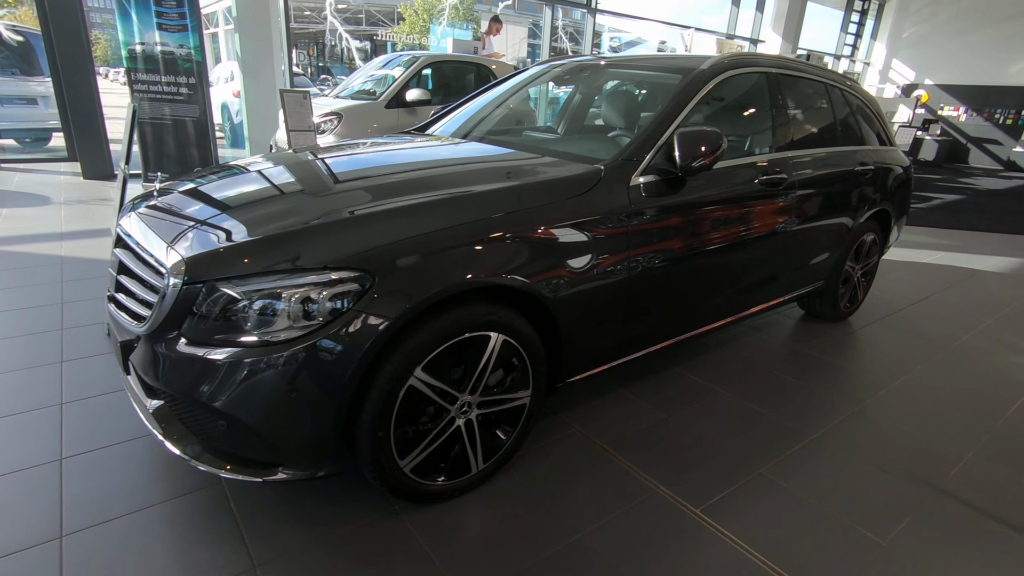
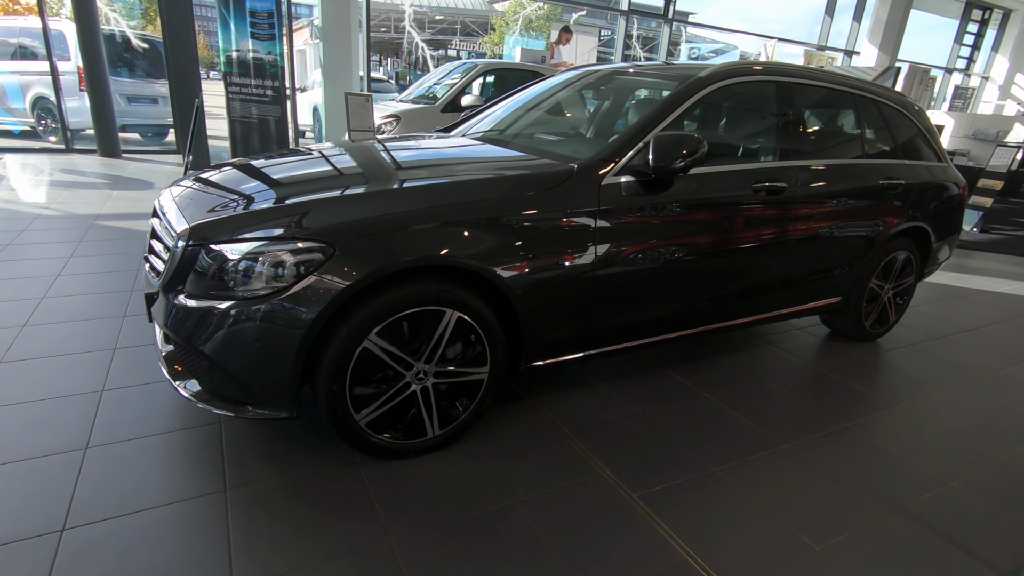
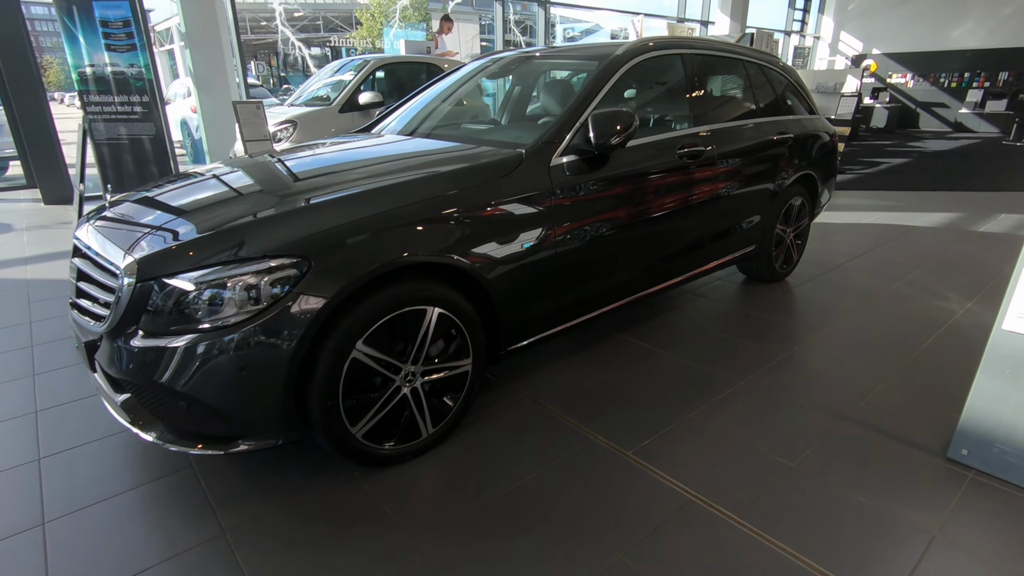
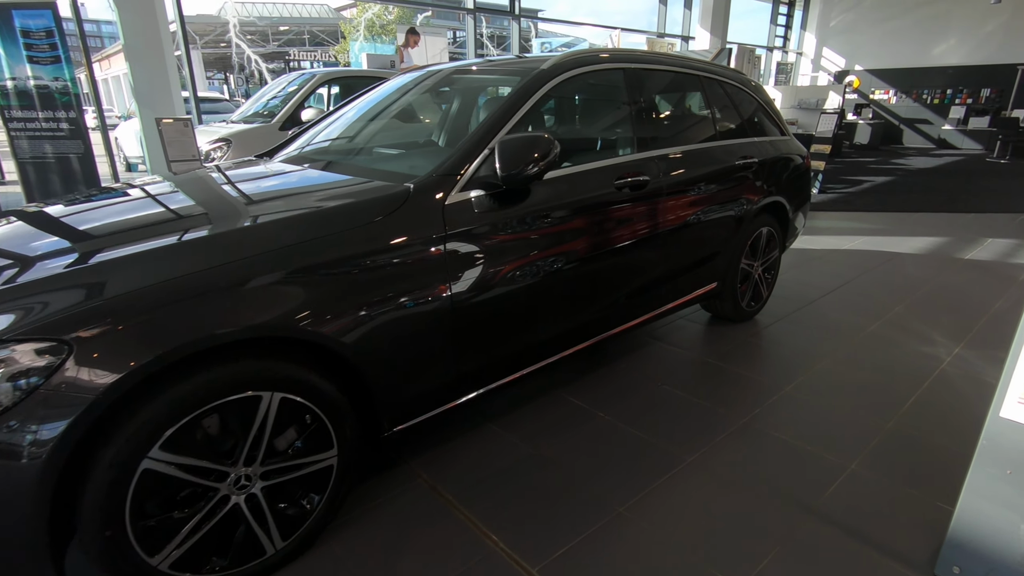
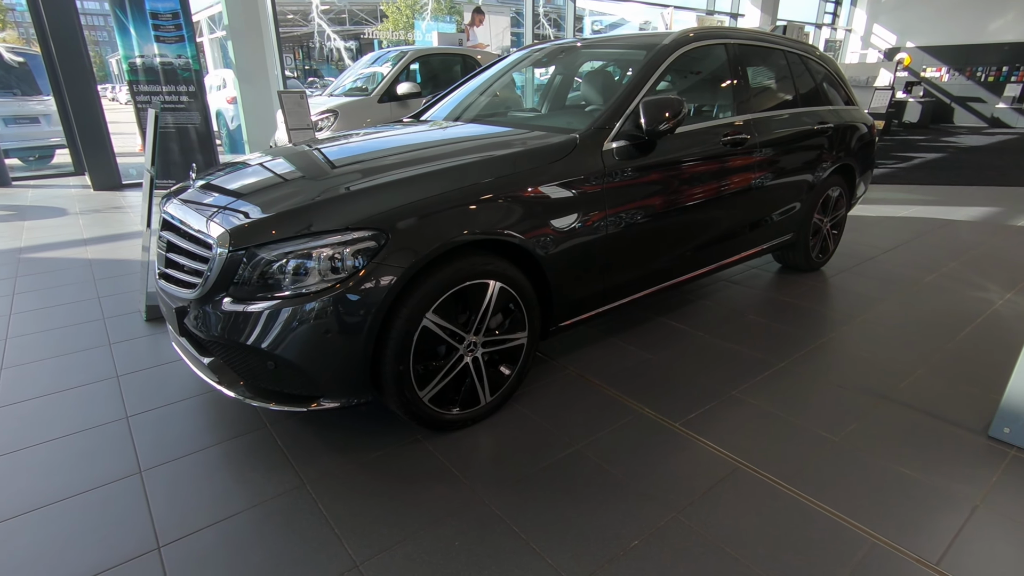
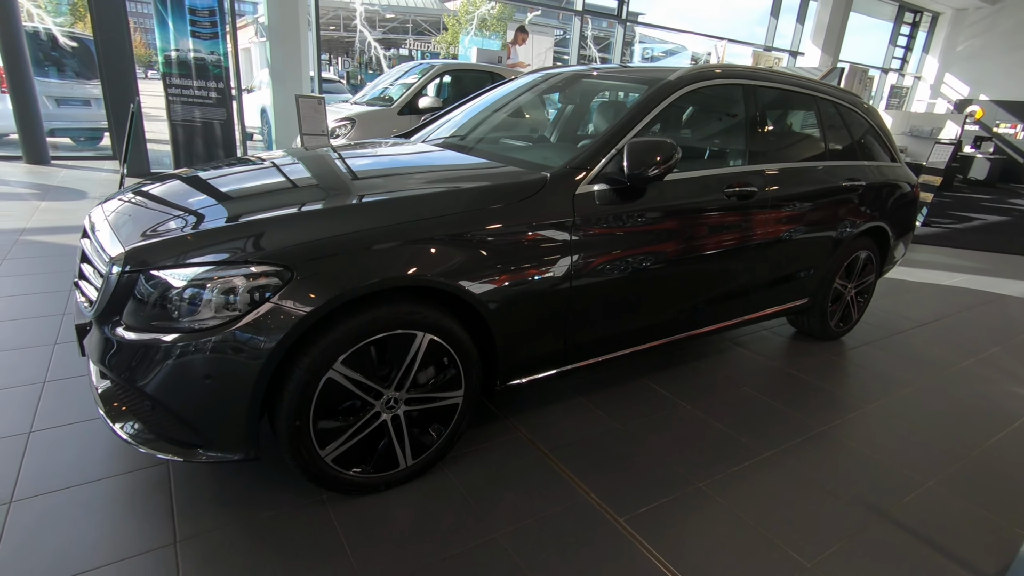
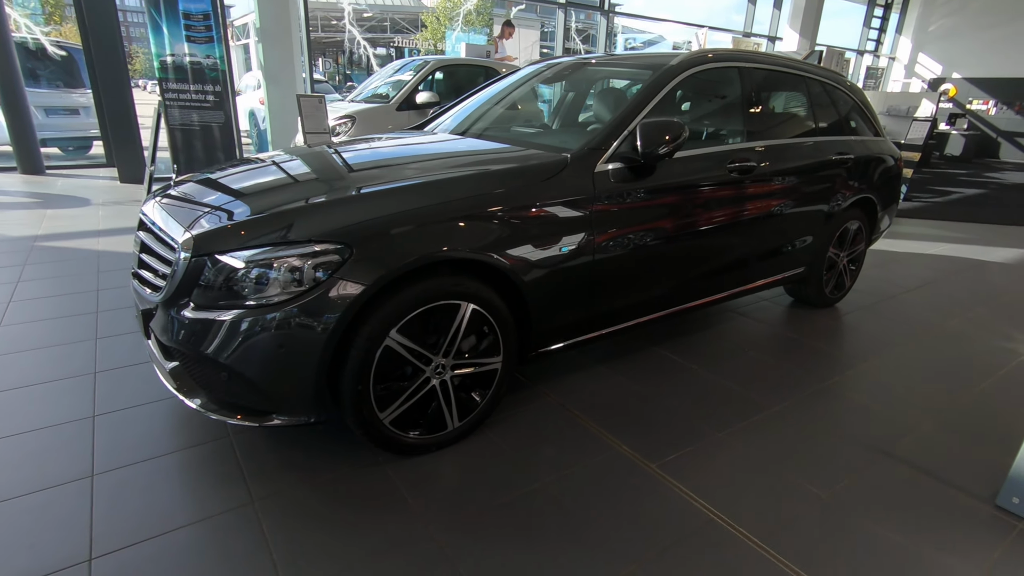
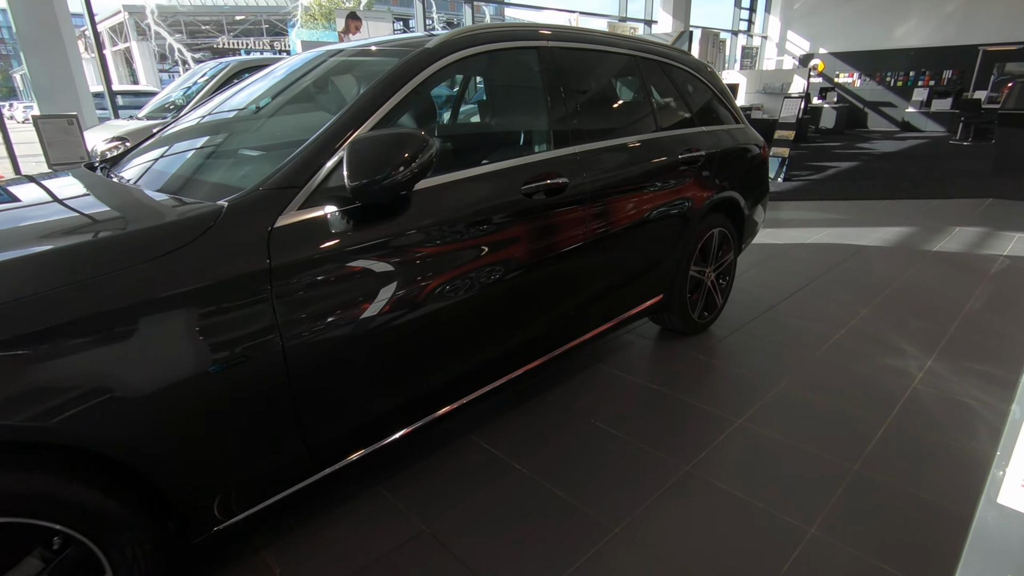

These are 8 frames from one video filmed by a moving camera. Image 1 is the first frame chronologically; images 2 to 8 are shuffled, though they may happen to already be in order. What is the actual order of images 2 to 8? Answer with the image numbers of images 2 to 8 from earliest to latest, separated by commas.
6, 2, 7, 5, 3, 4, 8
